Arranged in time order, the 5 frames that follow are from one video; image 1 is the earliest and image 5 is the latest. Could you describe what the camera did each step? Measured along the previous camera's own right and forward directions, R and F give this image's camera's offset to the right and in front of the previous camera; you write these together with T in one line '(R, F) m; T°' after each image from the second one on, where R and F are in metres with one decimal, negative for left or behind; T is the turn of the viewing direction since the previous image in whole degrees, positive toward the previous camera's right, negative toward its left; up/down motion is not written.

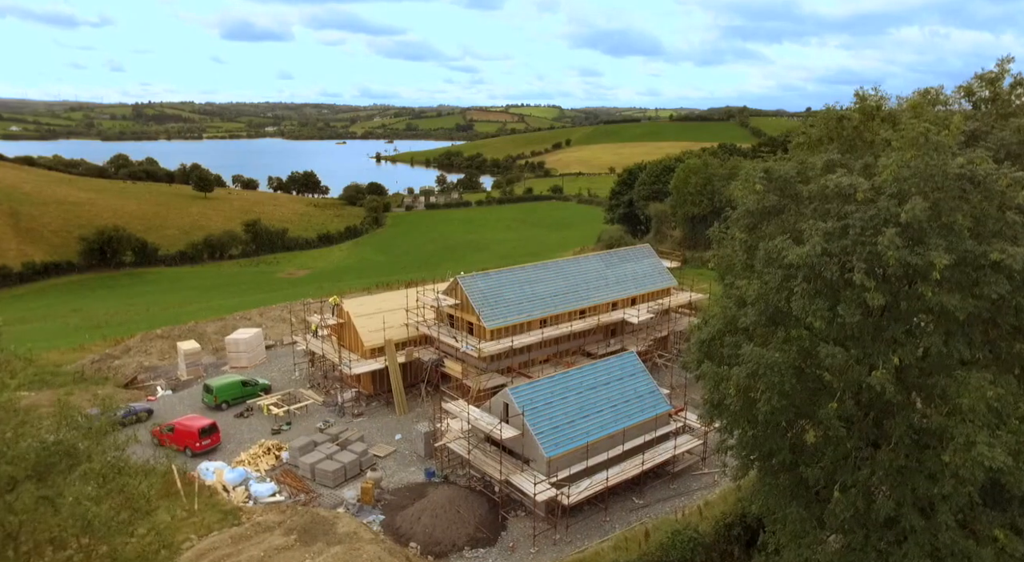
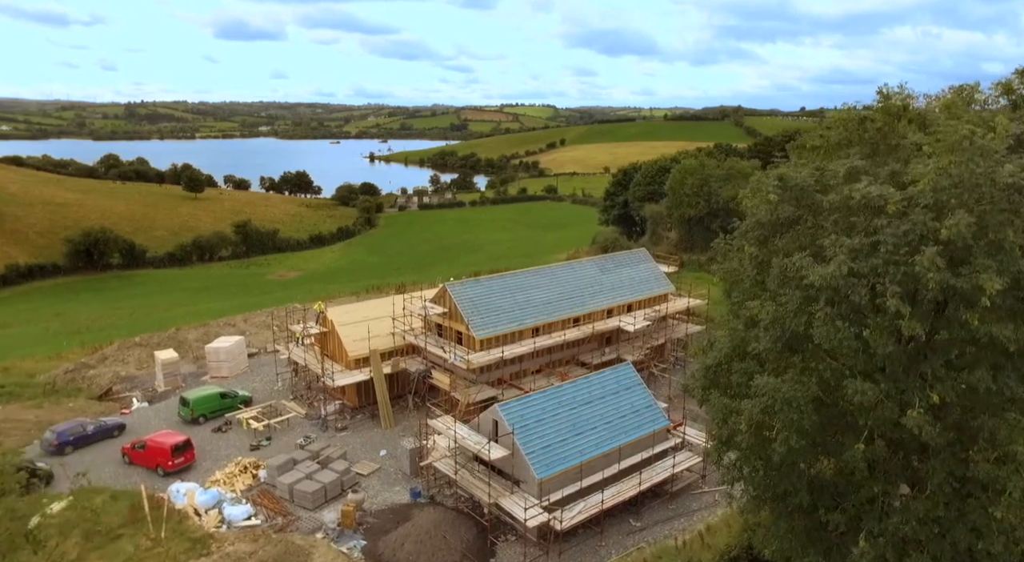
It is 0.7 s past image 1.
(+0.2, +1.2) m; 0°
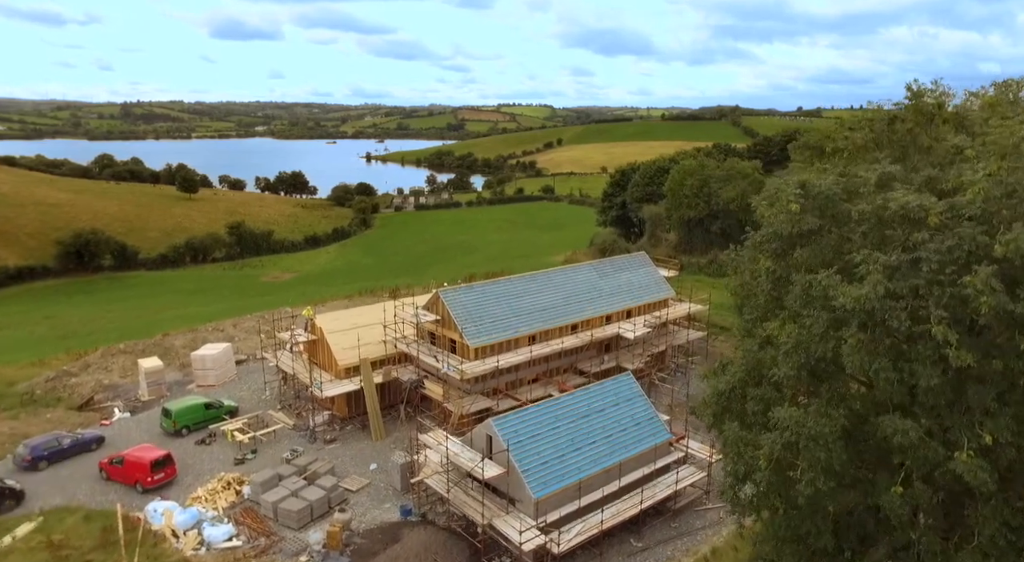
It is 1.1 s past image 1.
(+0.1, +1.0) m; 0°
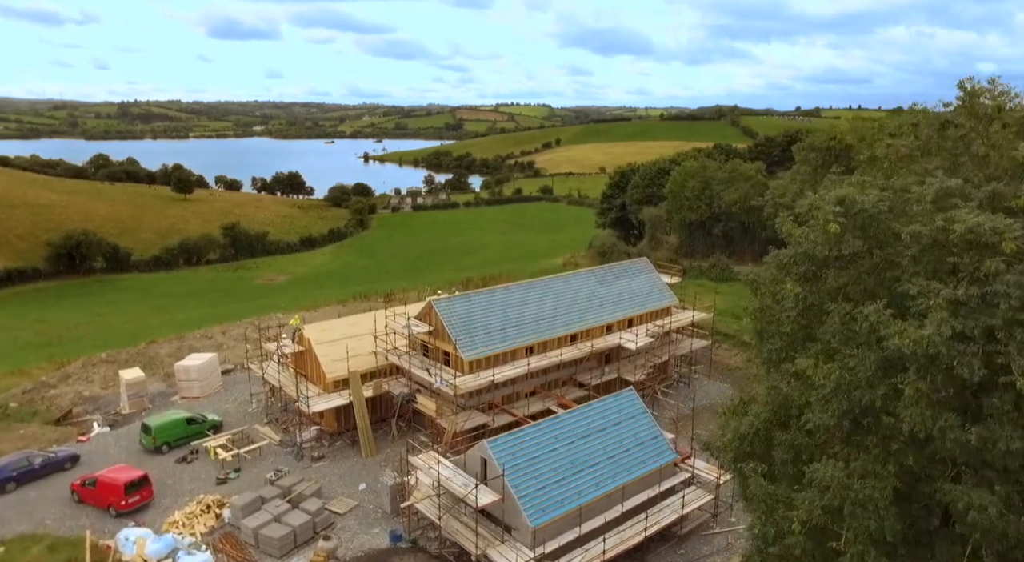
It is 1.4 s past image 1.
(+0.1, +1.2) m; 0°
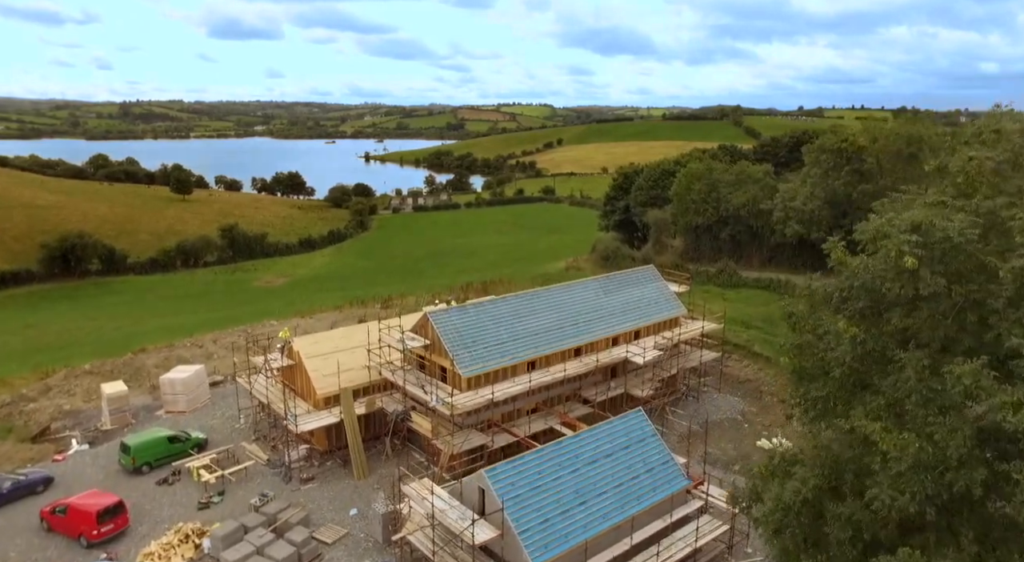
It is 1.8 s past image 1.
(0.0, +1.4) m; 0°
